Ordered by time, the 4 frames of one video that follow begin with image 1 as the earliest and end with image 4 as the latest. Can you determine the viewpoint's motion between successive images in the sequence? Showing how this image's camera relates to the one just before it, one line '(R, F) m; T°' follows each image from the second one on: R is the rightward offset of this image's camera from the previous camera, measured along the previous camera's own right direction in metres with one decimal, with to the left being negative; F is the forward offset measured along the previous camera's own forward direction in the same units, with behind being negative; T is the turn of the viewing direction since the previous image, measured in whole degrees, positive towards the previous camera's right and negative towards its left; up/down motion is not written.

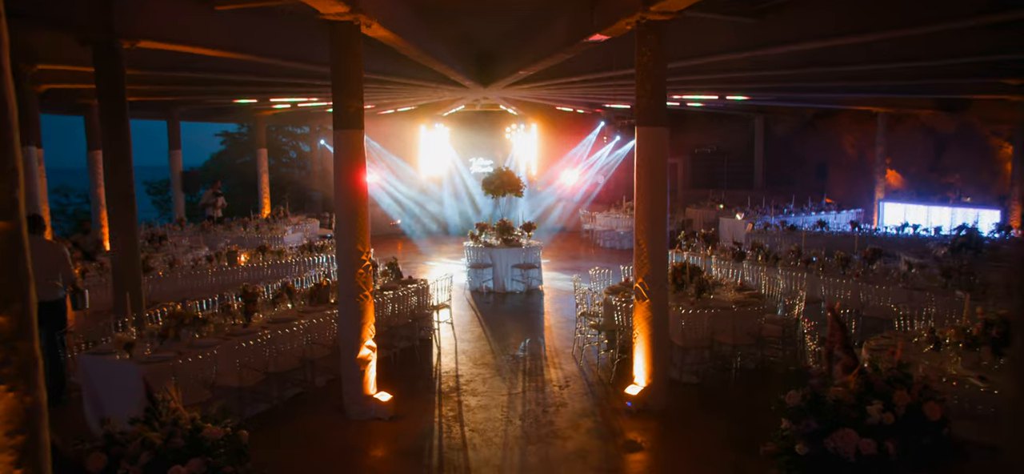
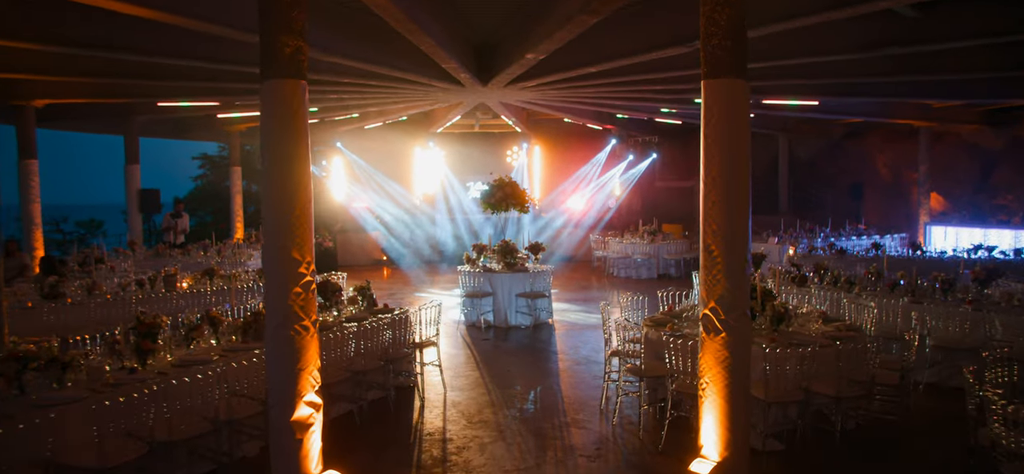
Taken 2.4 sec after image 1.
(-0.1, +2.1) m; 0°
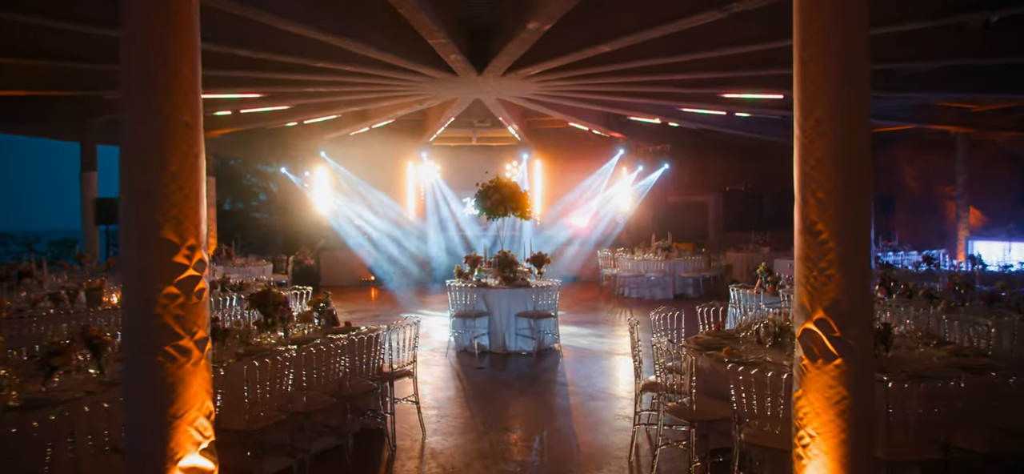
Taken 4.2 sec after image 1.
(0.0, +1.6) m; 0°
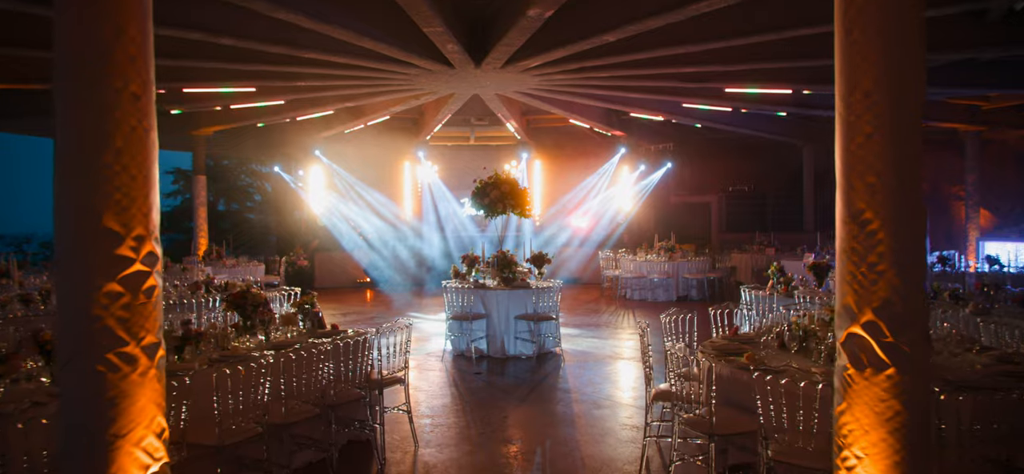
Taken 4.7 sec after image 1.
(0.0, +0.4) m; 0°
